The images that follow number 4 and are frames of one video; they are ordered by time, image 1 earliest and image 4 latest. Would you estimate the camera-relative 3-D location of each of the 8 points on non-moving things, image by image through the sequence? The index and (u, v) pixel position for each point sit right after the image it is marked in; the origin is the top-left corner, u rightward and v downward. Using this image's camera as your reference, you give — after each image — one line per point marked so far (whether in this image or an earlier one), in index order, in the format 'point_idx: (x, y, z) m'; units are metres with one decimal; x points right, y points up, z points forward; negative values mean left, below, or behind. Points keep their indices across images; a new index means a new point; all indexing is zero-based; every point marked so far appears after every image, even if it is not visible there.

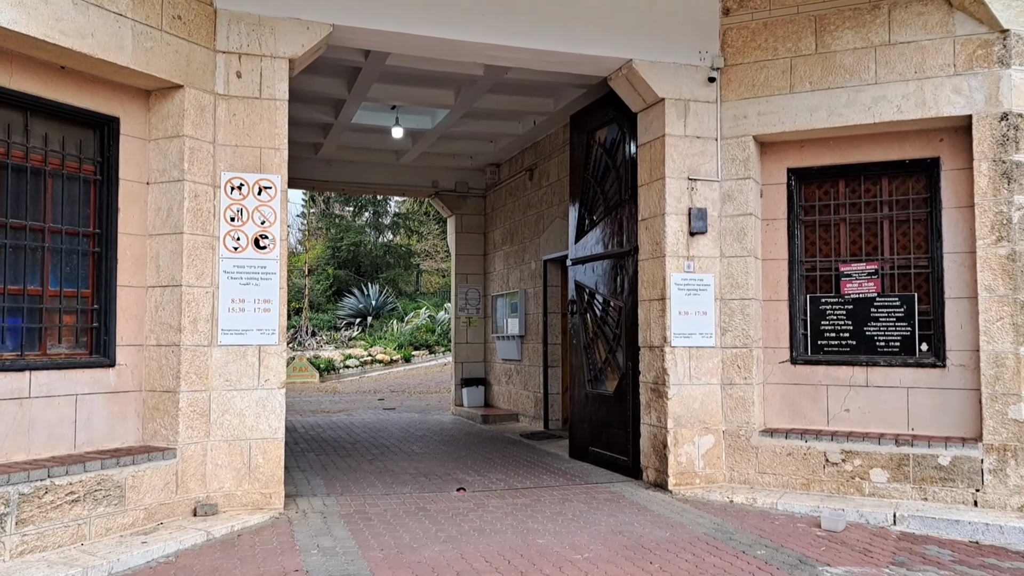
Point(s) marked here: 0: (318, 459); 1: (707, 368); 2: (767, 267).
0: (-1.7, -1.5, +7.2) m
1: (+1.4, -0.6, +6.0) m
2: (+1.9, +0.2, +6.3) m
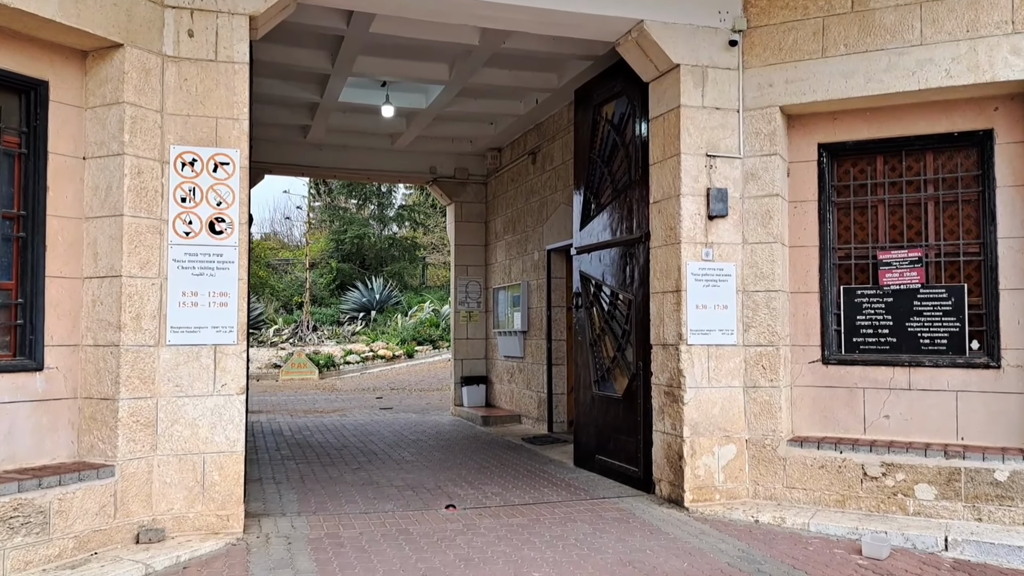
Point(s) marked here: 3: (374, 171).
0: (-1.7, -1.4, +6.6) m
1: (+1.4, -0.5, +5.4) m
2: (+1.9, +0.2, +5.6) m
3: (-1.7, +1.4, +10.4) m
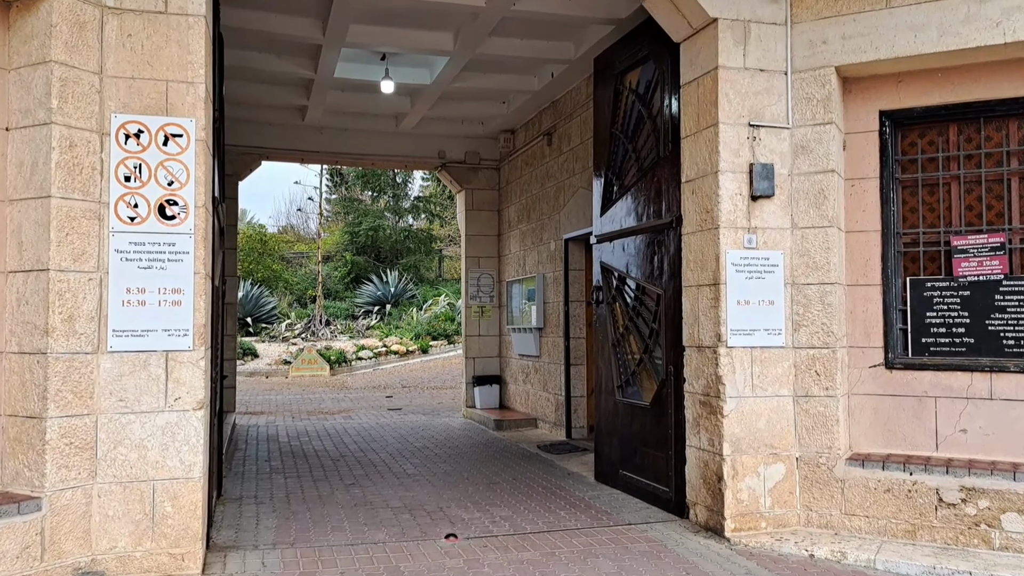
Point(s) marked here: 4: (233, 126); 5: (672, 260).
0: (-1.6, -1.4, +5.9) m
1: (+1.4, -0.5, +4.6) m
2: (+1.9, +0.3, +4.8) m
3: (-1.5, +1.5, +9.7) m
4: (-3.0, +1.8, +9.2) m
5: (+1.0, +0.2, +5.0) m
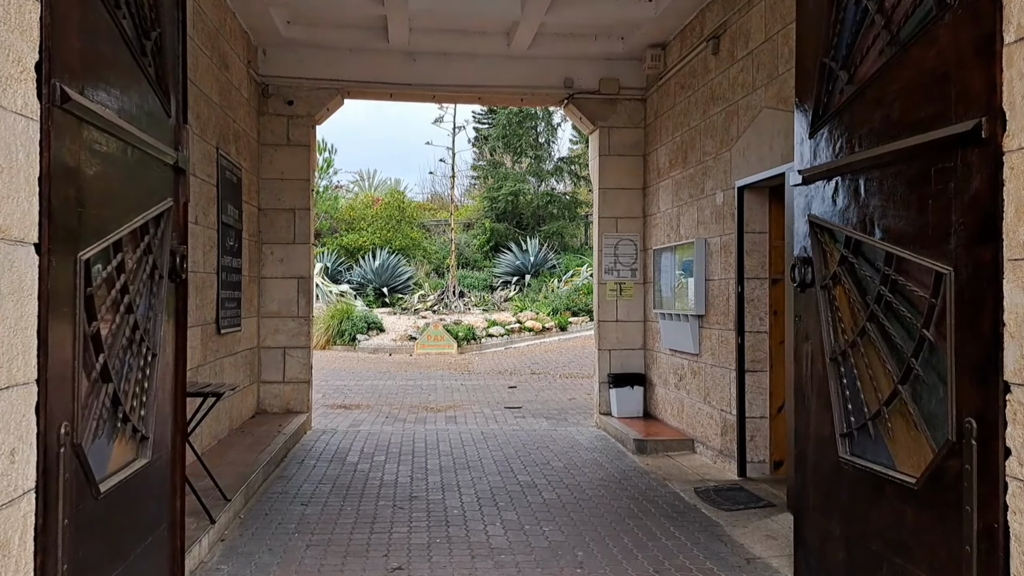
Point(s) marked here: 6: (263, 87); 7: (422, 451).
0: (-0.9, -1.2, +3.9) m
1: (+1.8, -0.4, +2.0) m
2: (+2.3, +0.3, +2.1) m
3: (-0.2, +1.8, +7.5) m
4: (-1.8, +2.0, +7.2) m
5: (+1.4, +0.2, +2.5) m
6: (-2.1, +1.7, +7.2) m
7: (-0.7, -1.2, +6.4) m
